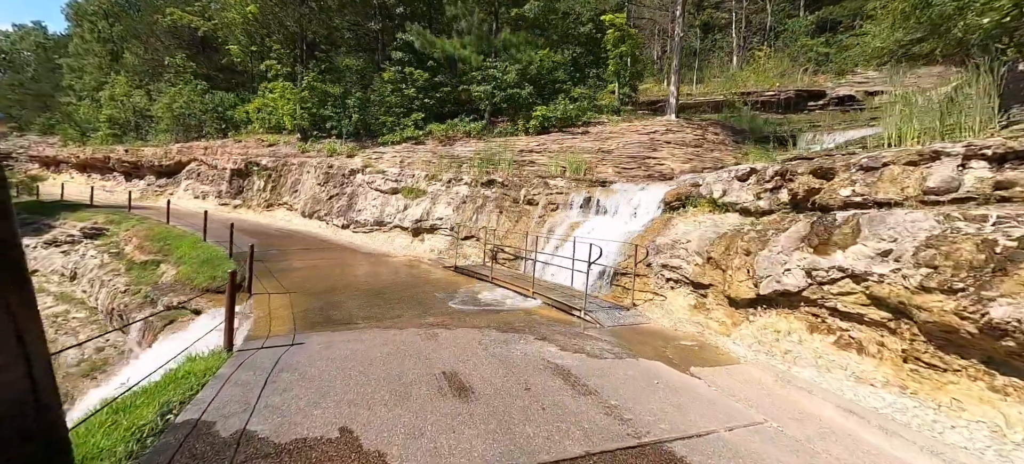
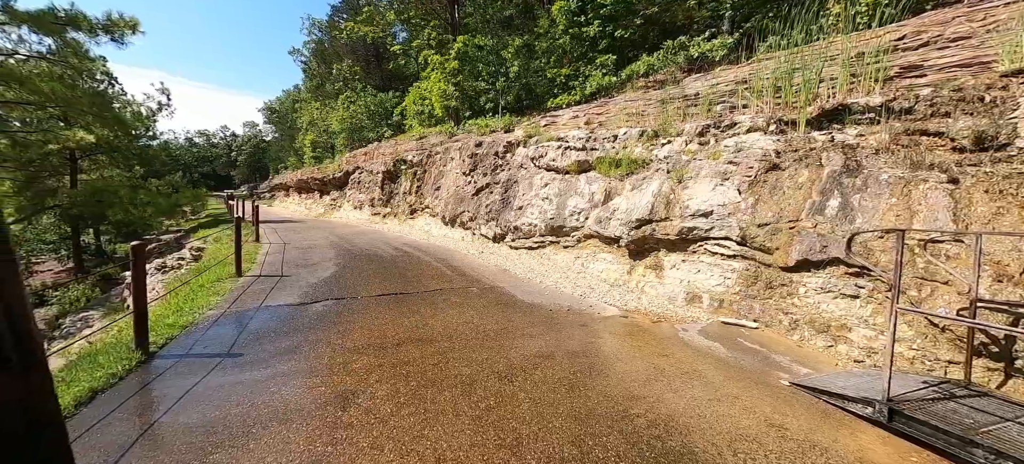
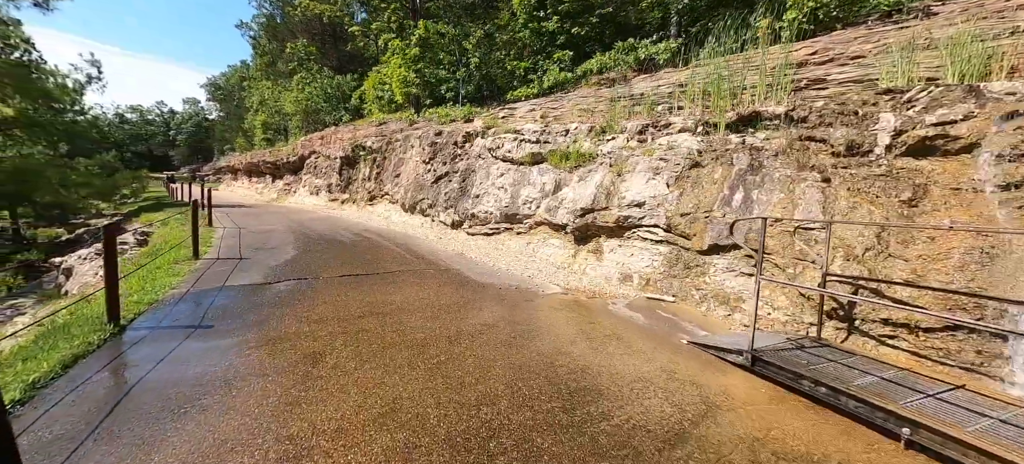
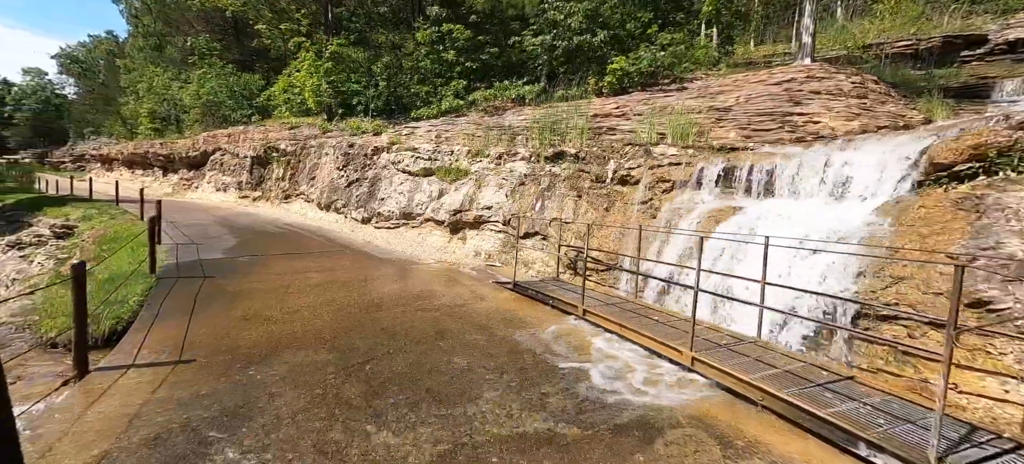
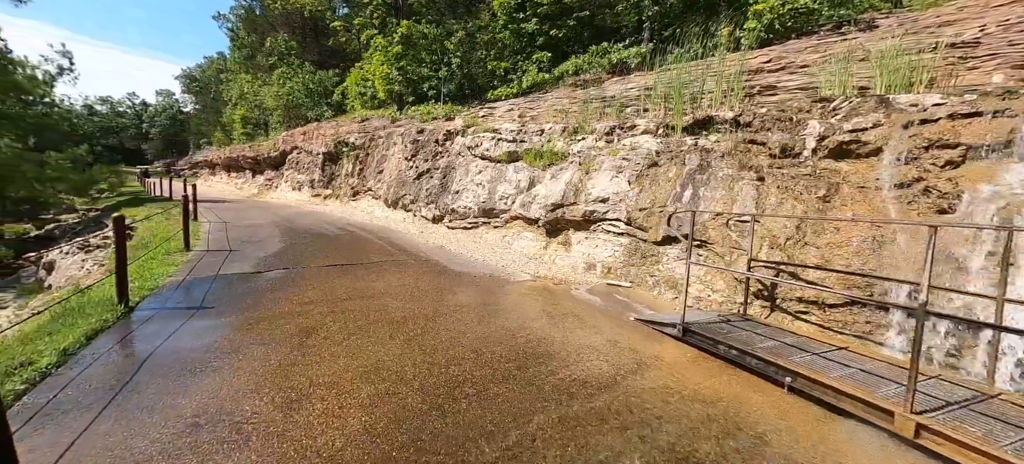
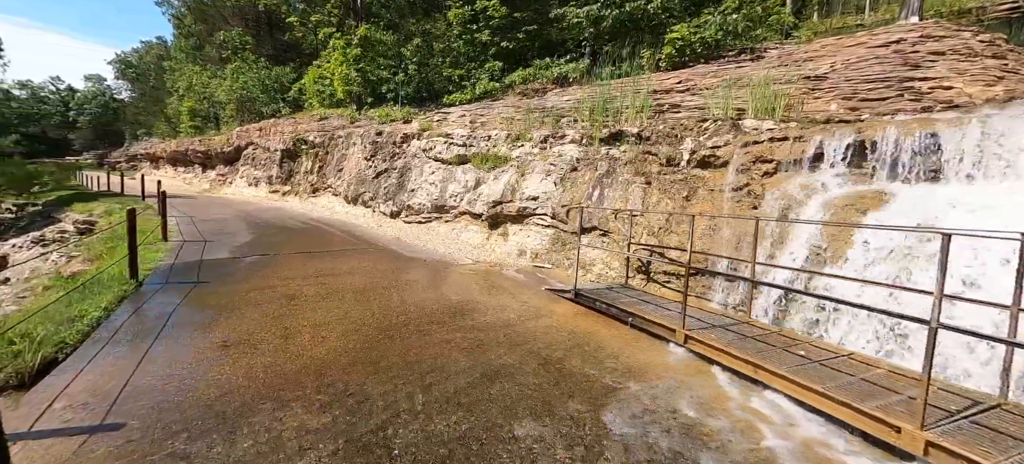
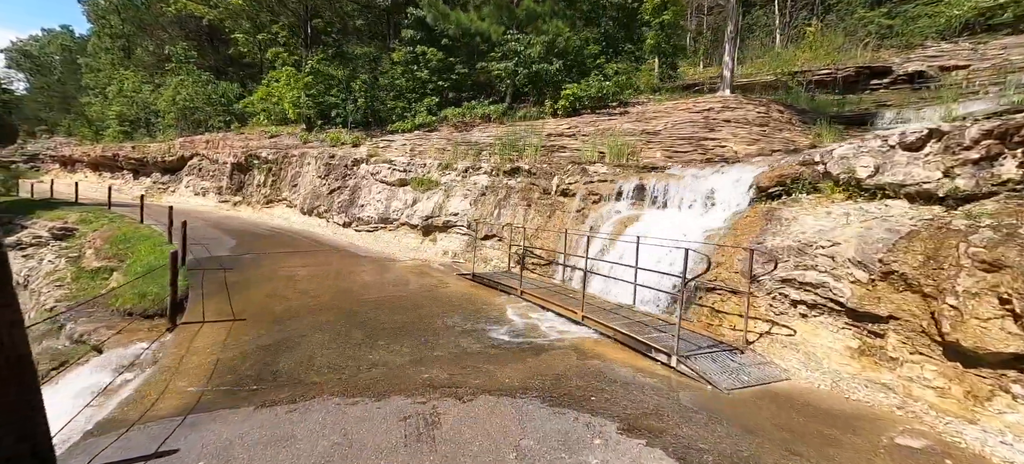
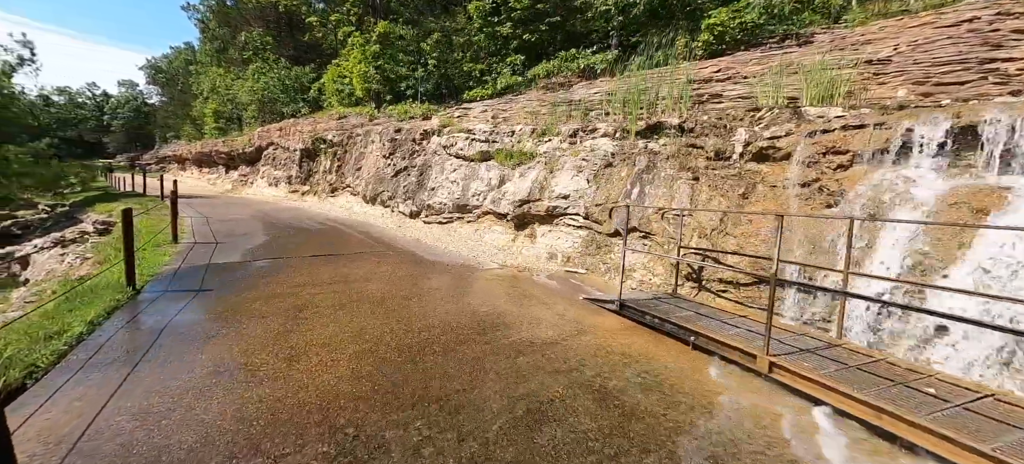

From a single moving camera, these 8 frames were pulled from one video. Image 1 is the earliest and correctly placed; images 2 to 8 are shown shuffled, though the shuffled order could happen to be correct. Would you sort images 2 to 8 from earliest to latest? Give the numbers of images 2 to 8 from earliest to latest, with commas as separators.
7, 4, 6, 8, 5, 3, 2
